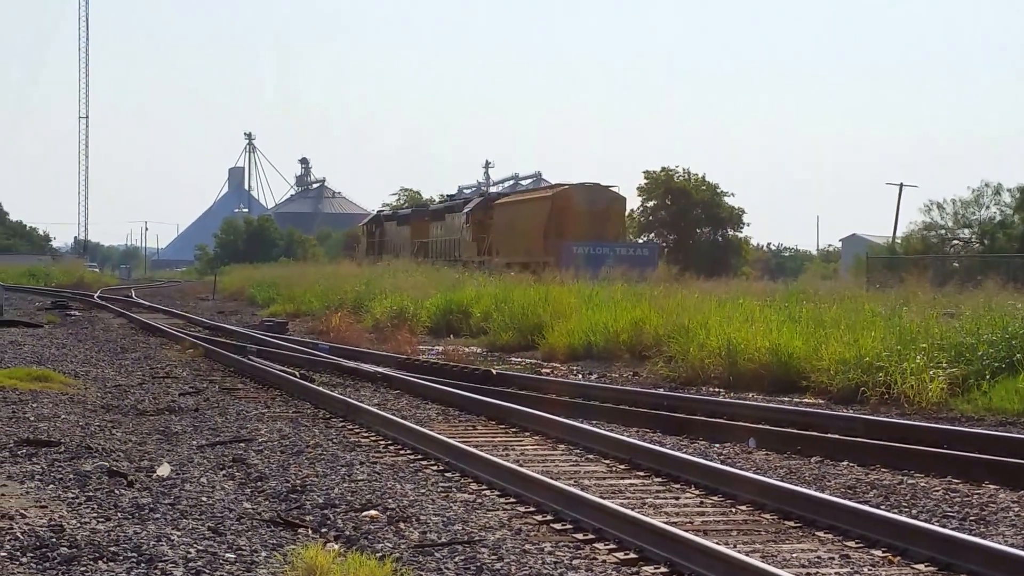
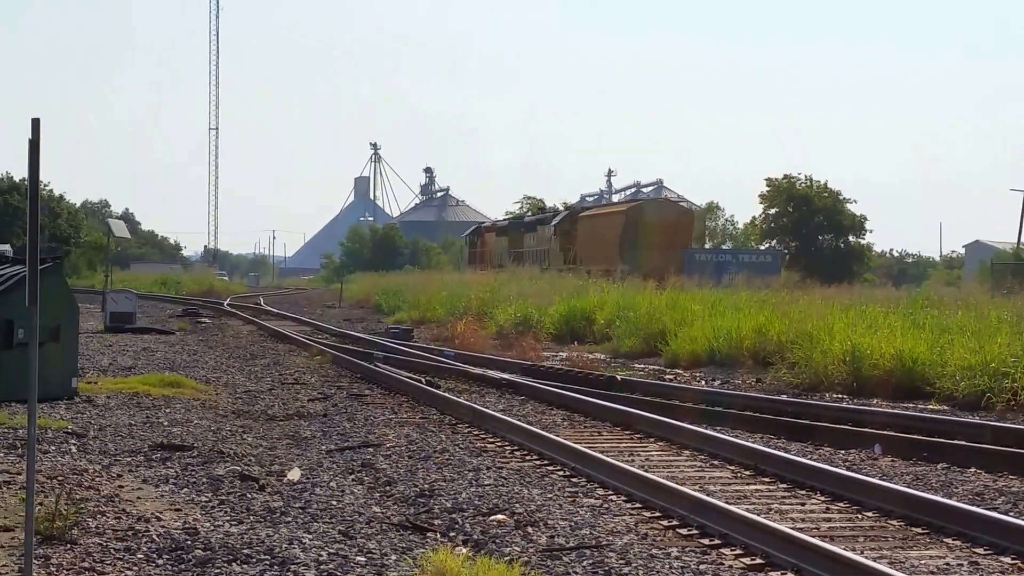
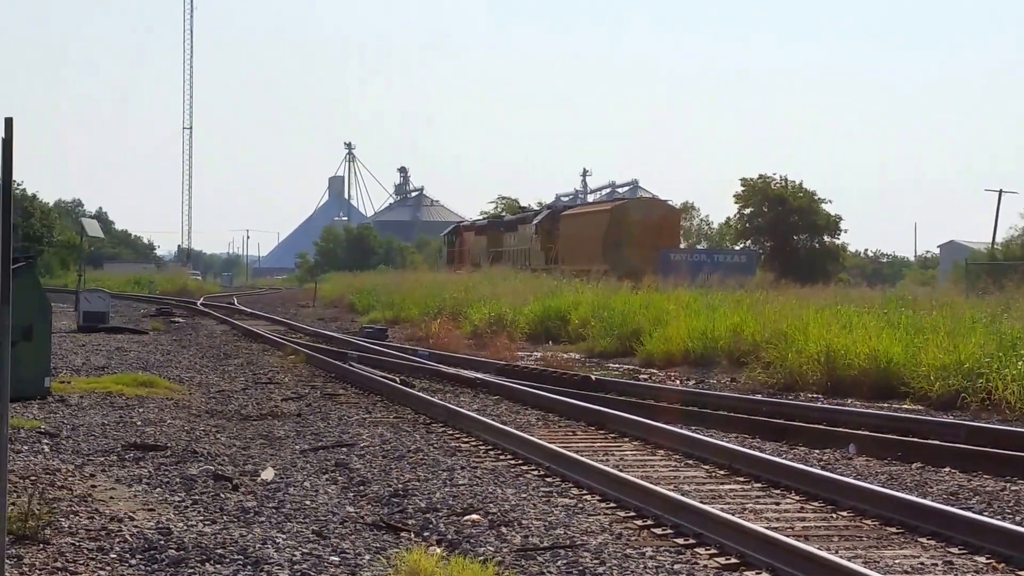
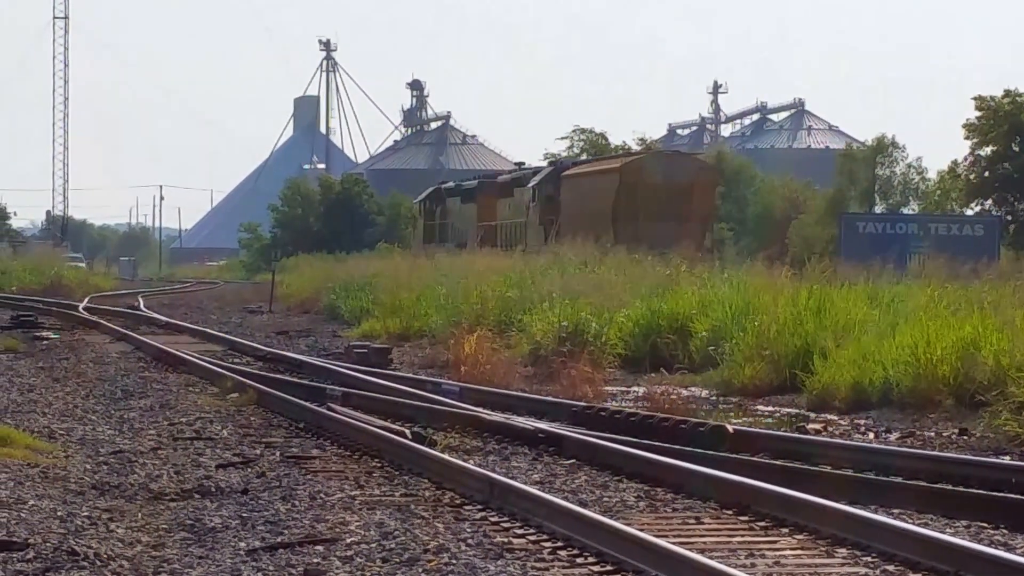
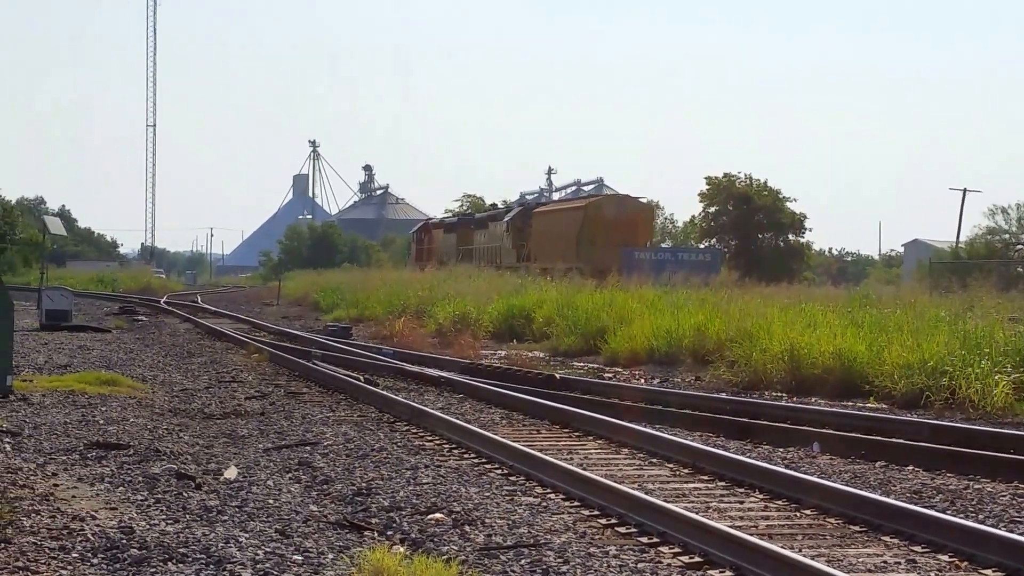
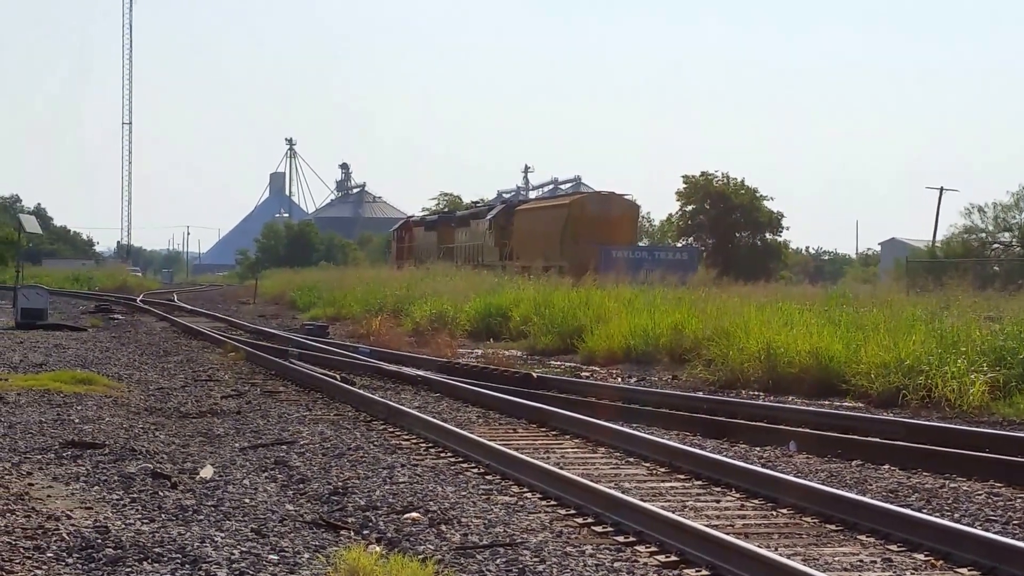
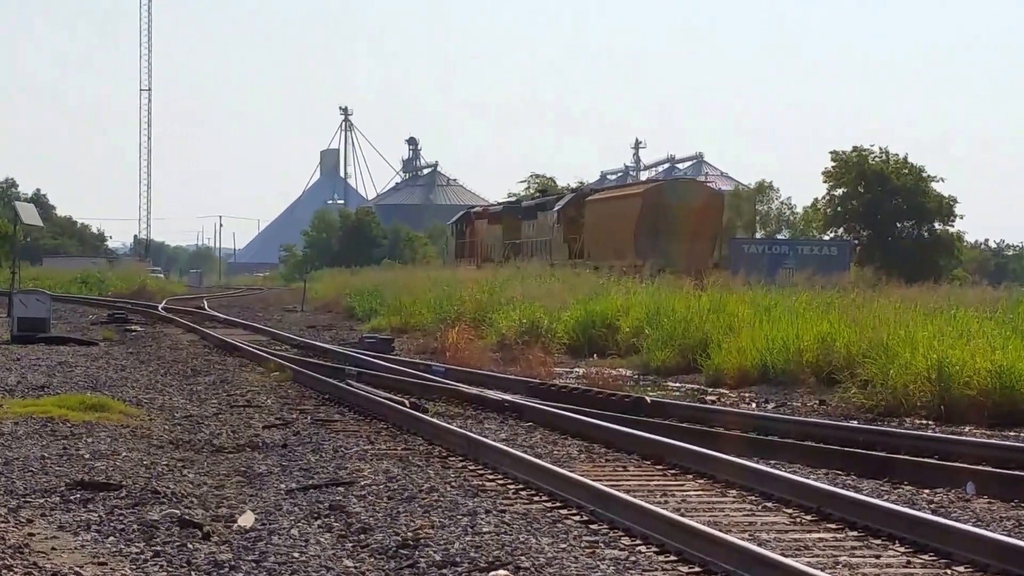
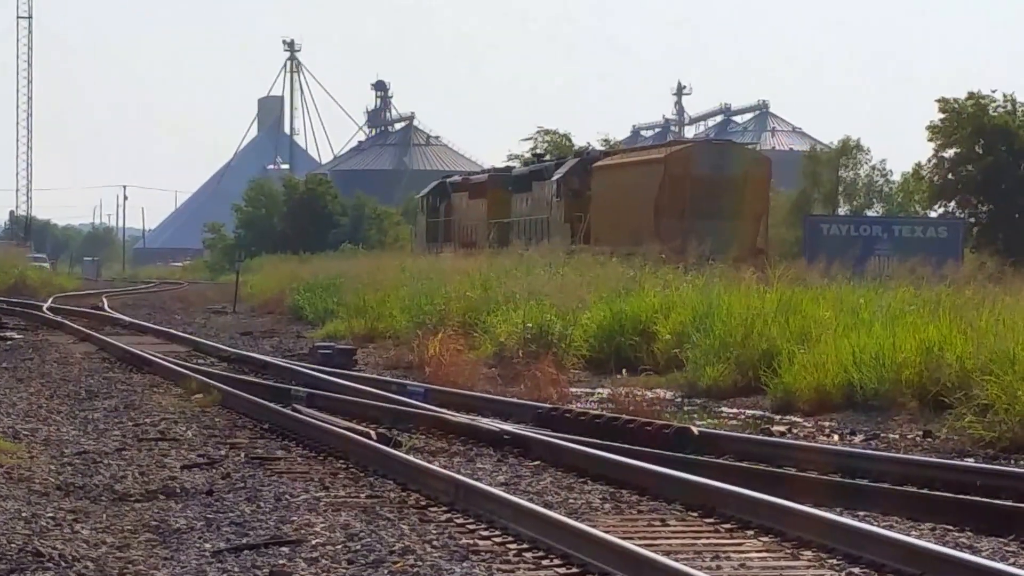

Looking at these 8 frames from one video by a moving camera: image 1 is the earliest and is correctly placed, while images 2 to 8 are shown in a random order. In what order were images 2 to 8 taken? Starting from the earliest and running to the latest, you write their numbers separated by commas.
6, 5, 3, 2, 7, 8, 4
